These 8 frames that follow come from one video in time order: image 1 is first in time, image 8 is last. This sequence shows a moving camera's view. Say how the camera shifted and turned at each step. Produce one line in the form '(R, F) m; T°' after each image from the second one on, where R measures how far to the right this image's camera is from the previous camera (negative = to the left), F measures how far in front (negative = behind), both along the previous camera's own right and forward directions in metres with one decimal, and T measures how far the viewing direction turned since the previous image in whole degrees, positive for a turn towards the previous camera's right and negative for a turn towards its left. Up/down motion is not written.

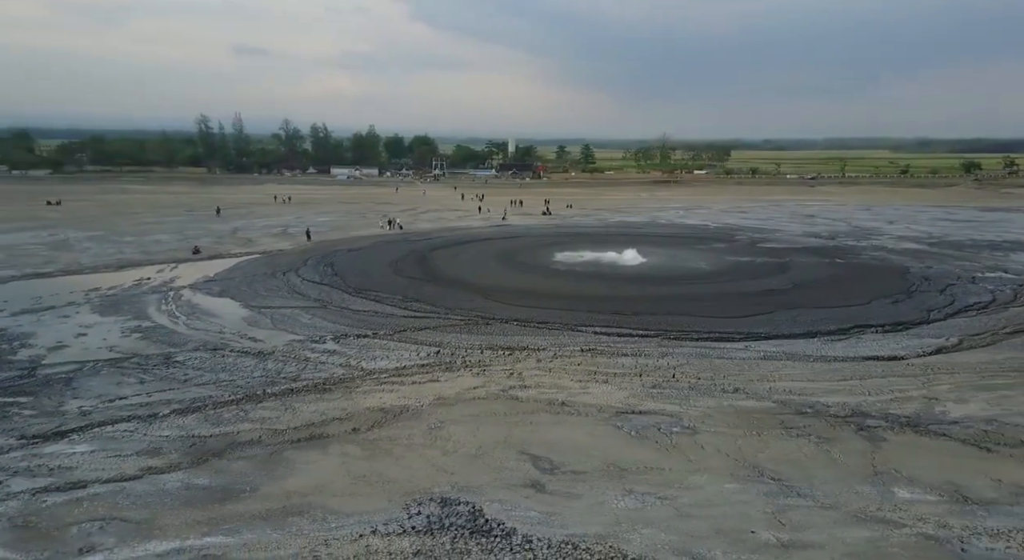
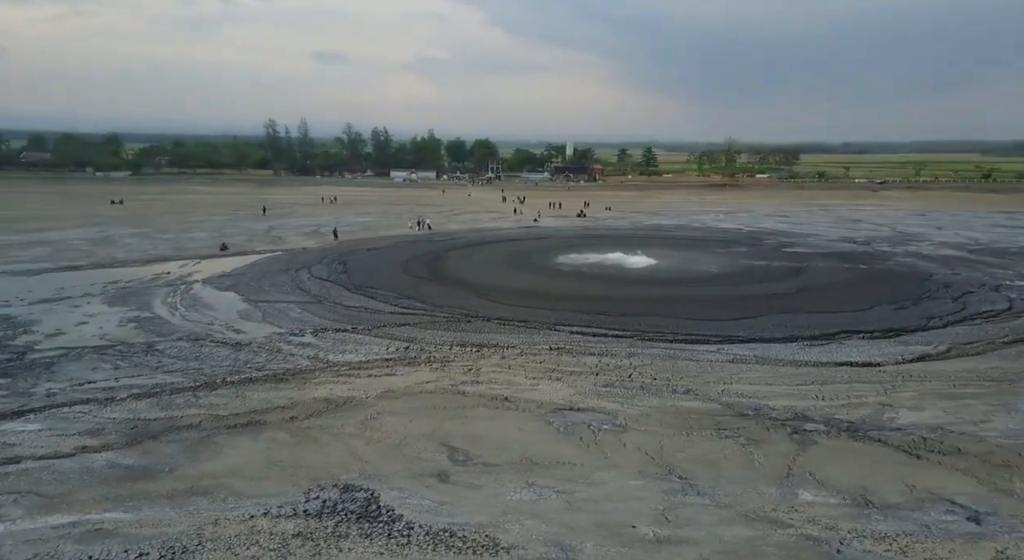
(+1.9, 0.0) m; -4°
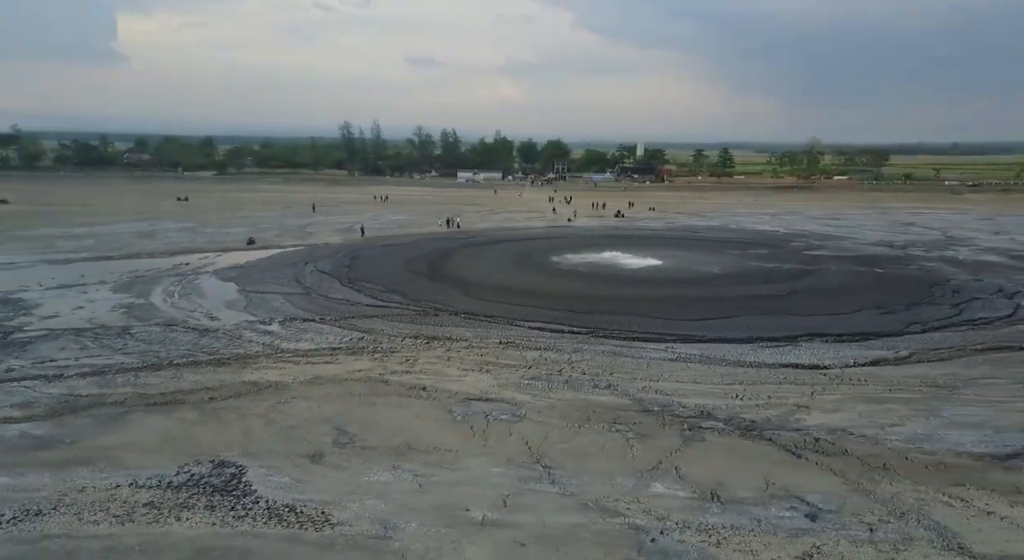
(+2.6, -0.1) m; -5°
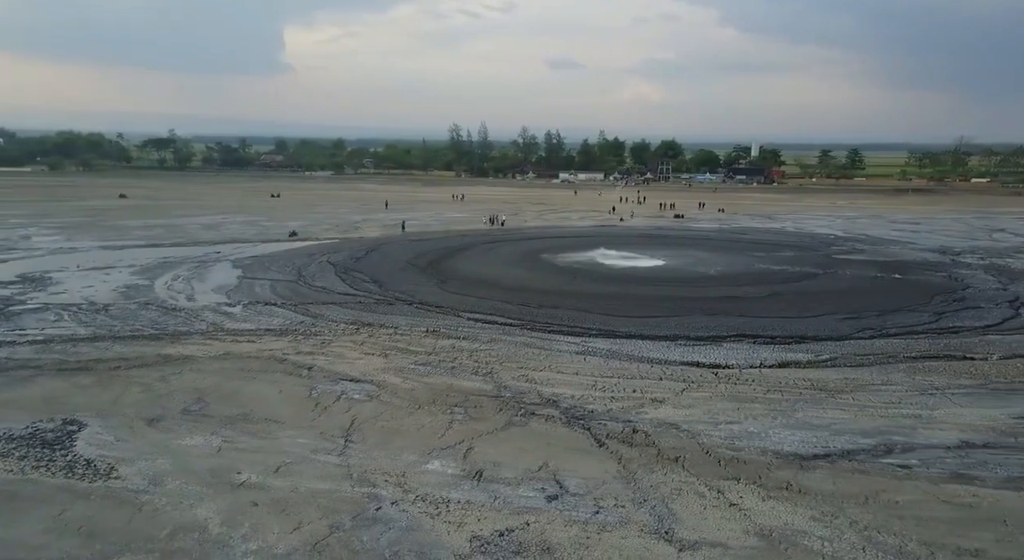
(+4.0, -0.2) m; -7°
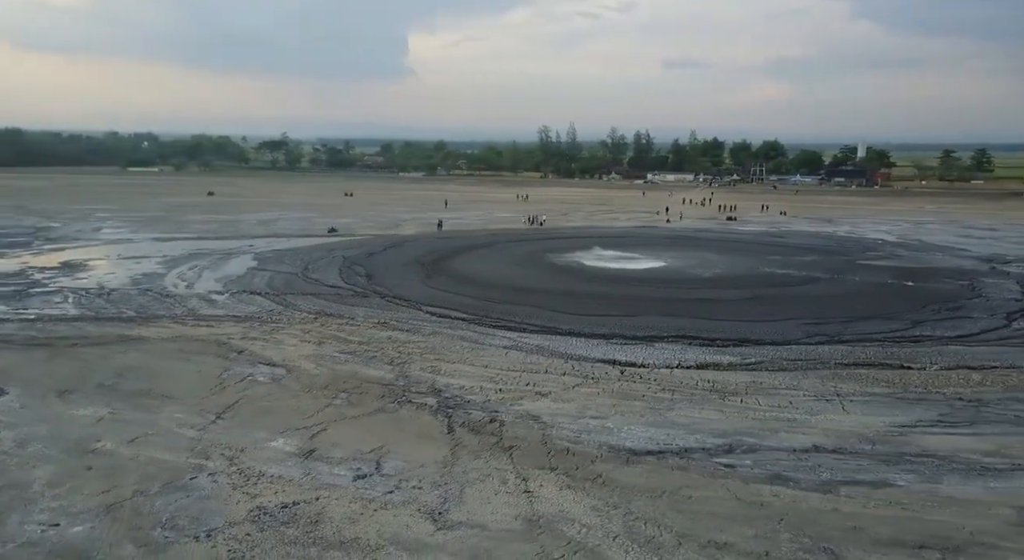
(+3.3, -0.2) m; -6°
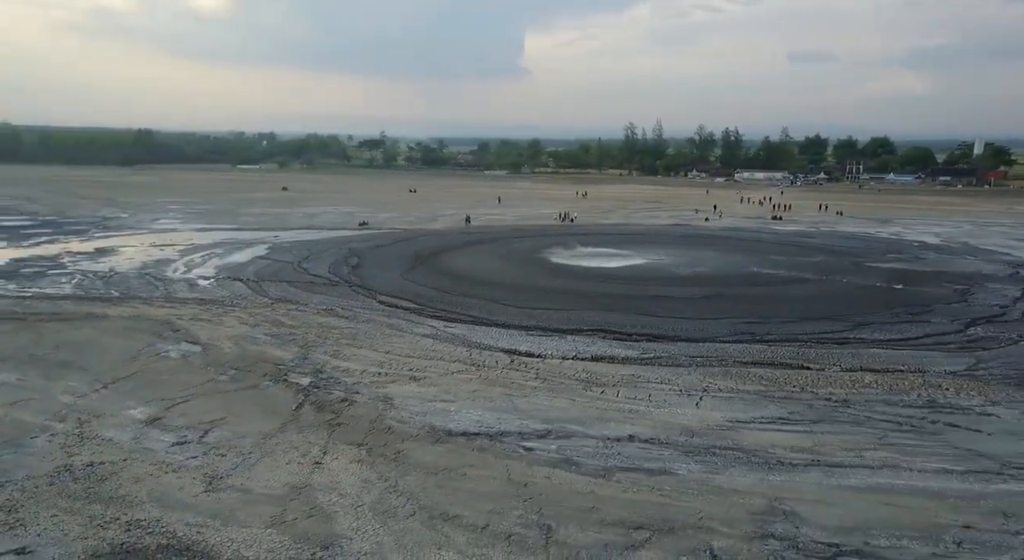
(+3.6, -0.3) m; -6°
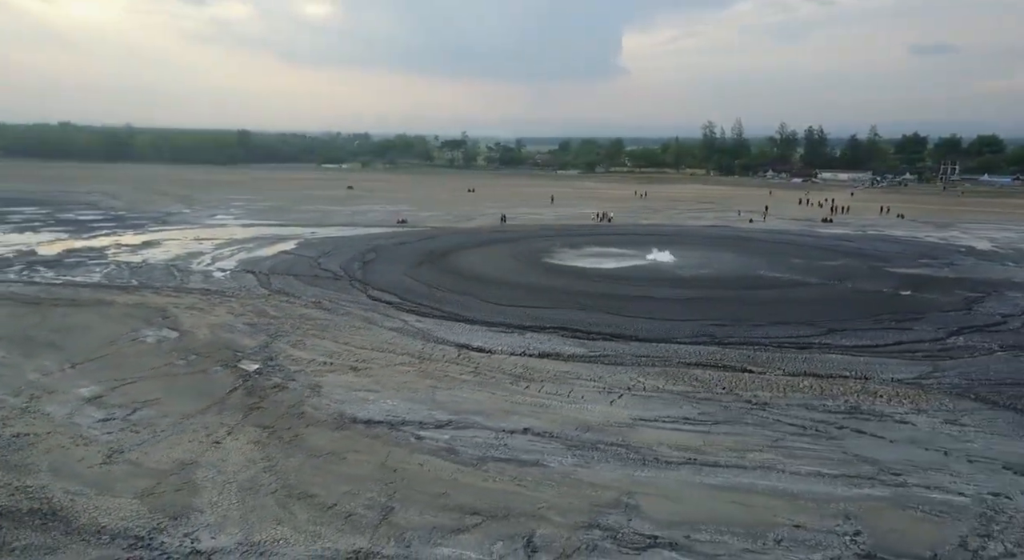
(+2.4, -0.3) m; -5°
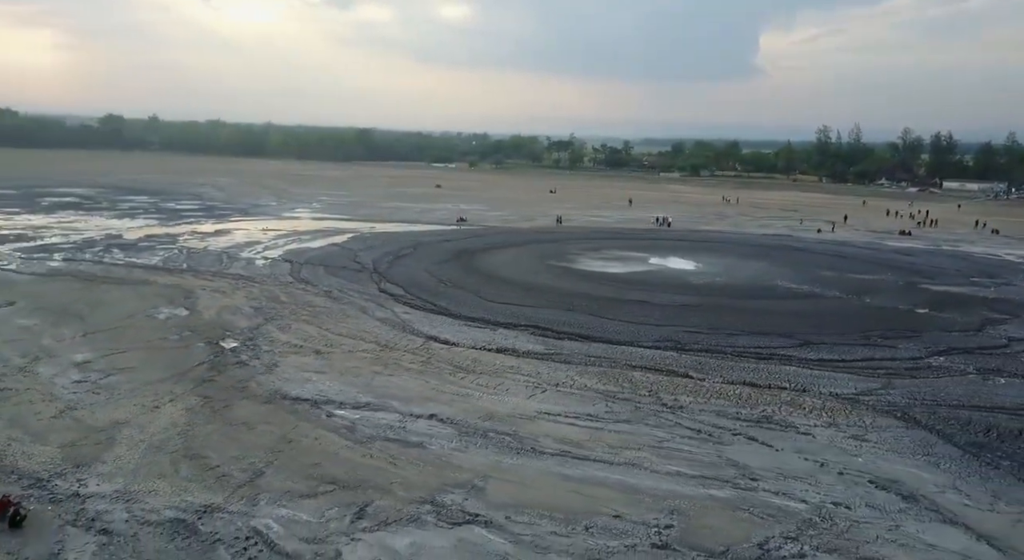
(+2.8, -0.6) m; -7°
